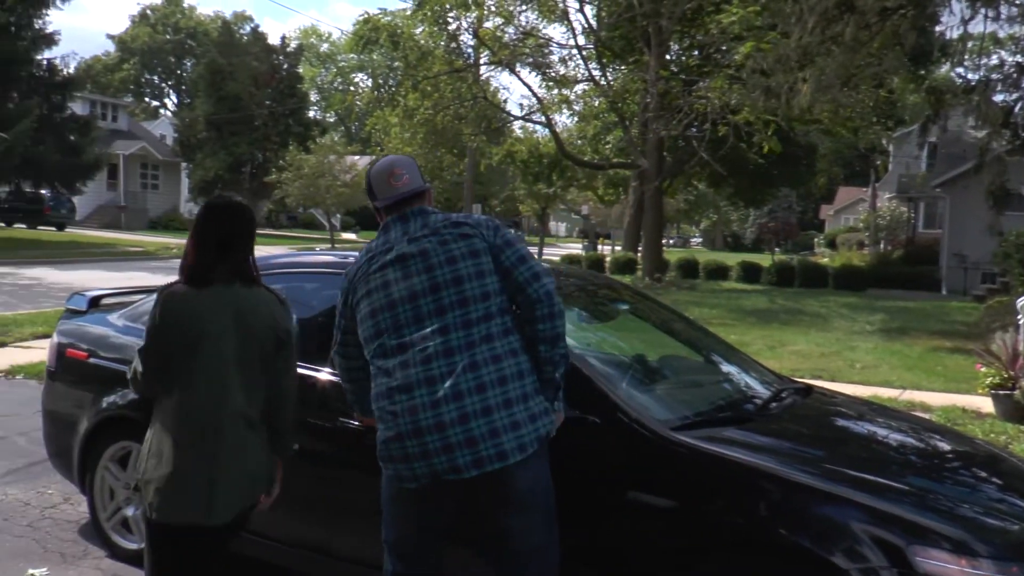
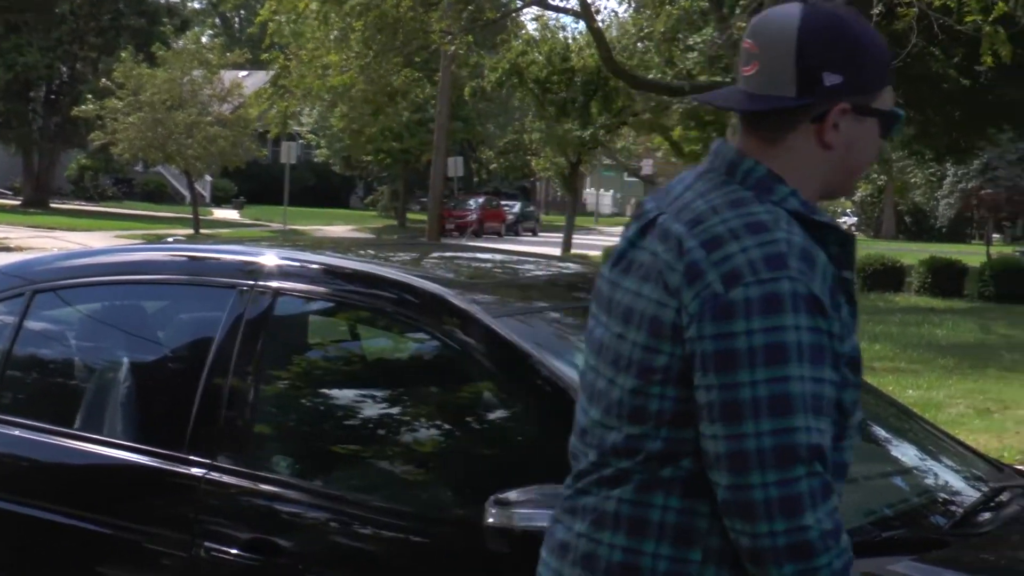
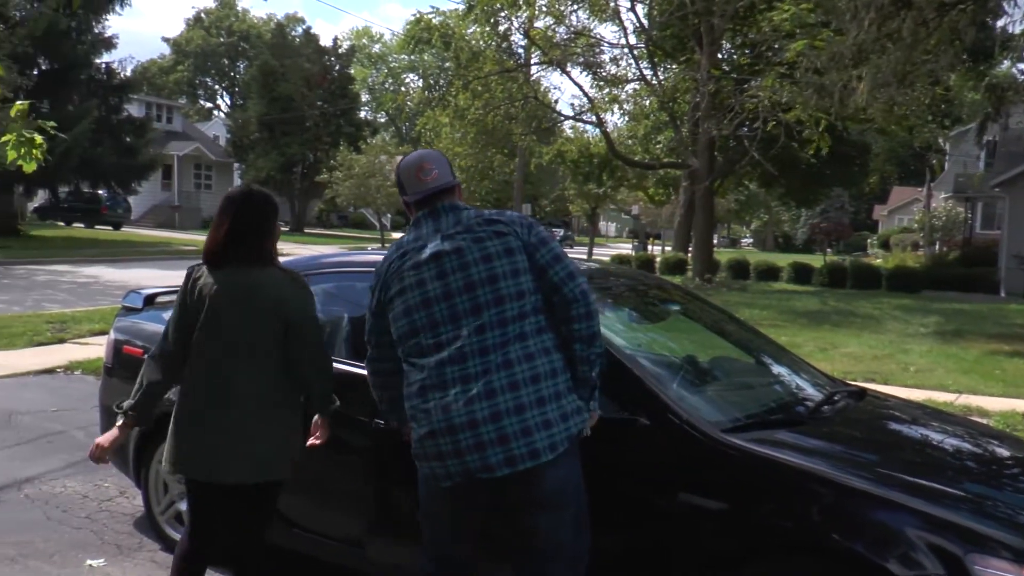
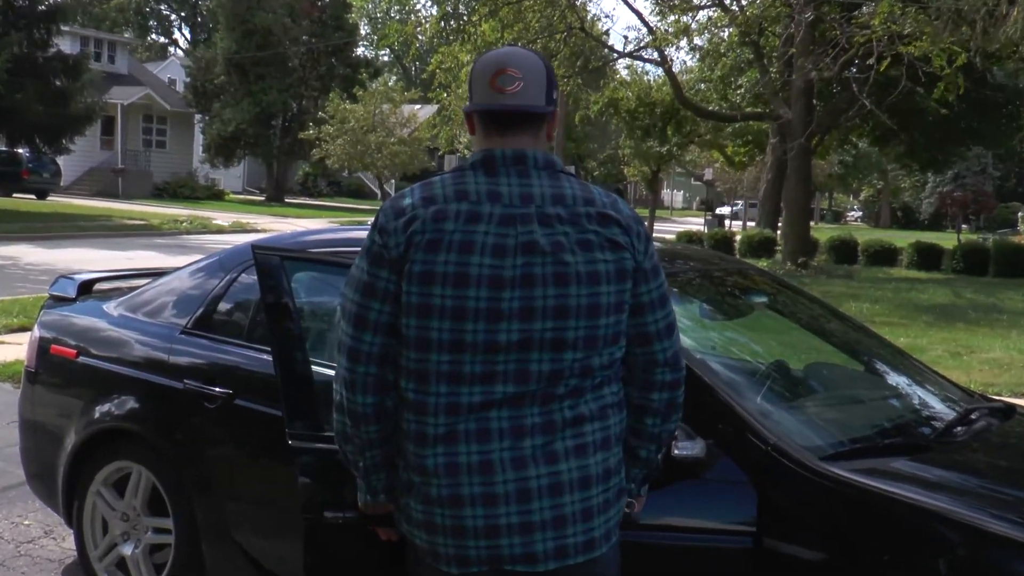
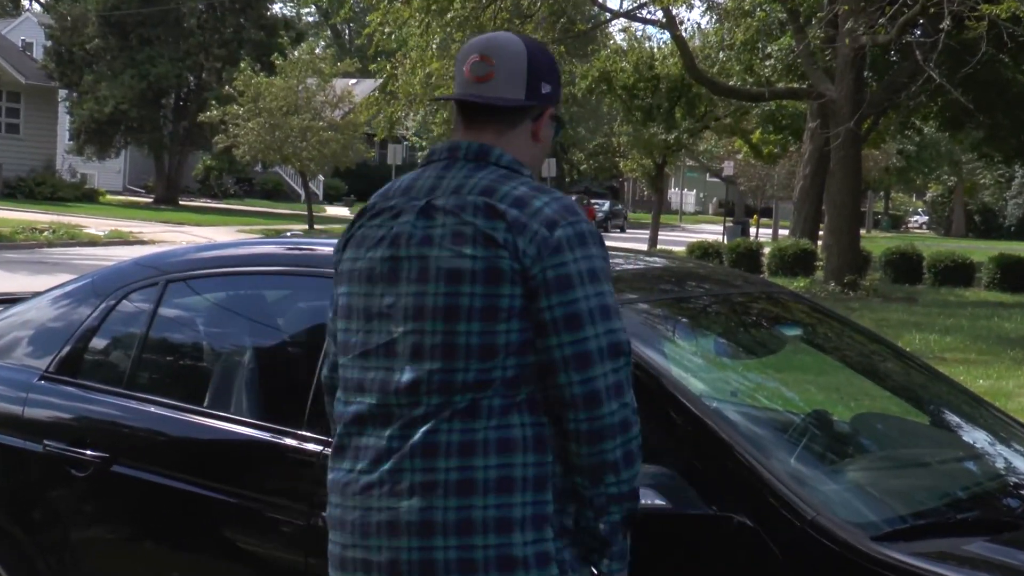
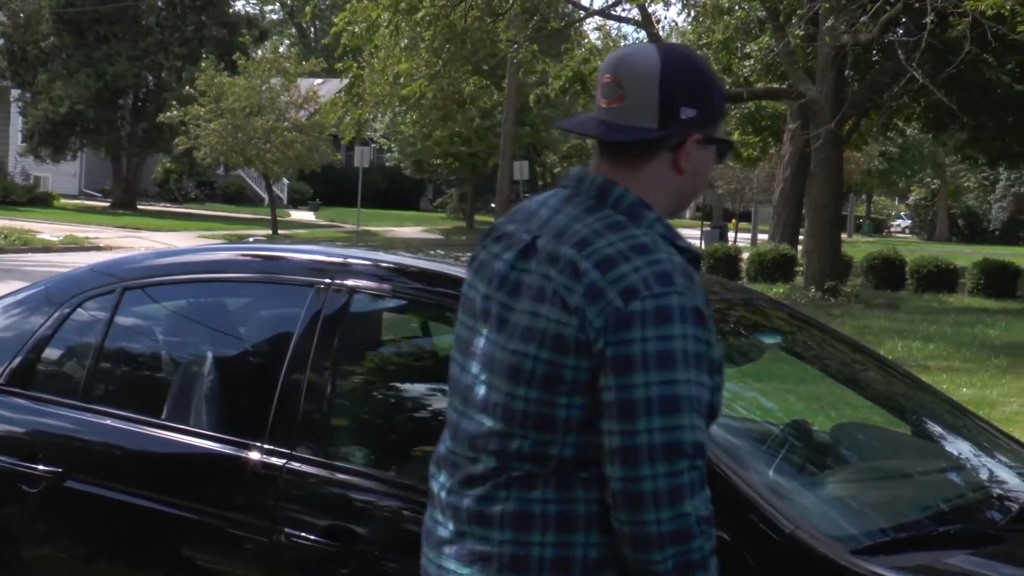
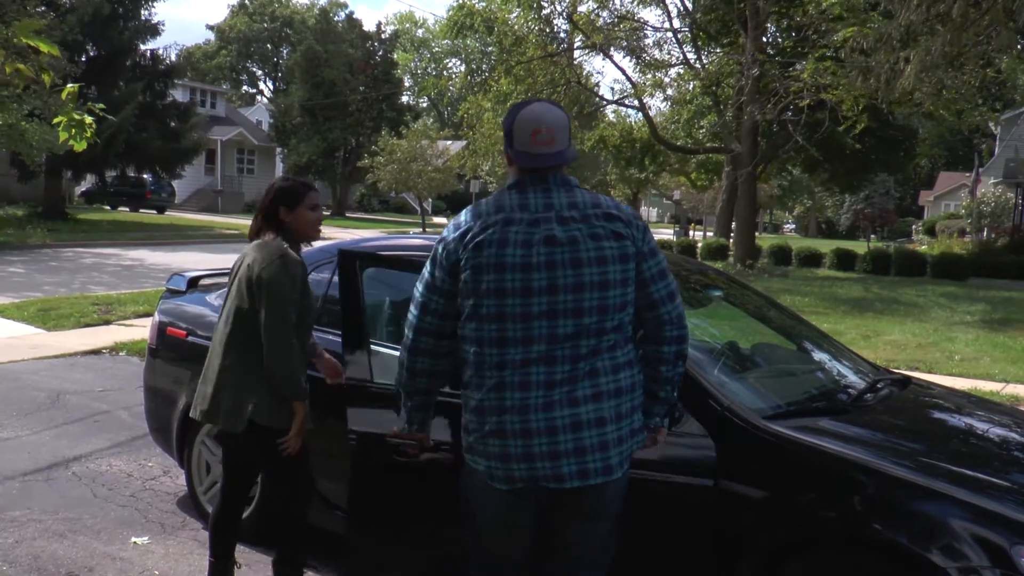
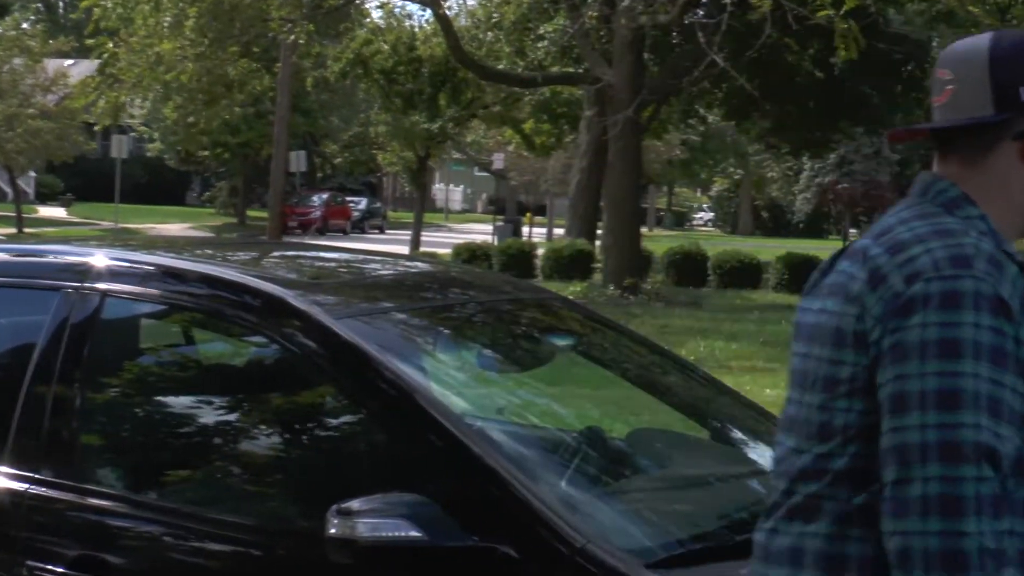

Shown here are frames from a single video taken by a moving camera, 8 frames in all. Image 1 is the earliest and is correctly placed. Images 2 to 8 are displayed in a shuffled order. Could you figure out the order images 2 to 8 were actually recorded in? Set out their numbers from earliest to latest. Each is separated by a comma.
3, 7, 4, 5, 6, 2, 8
